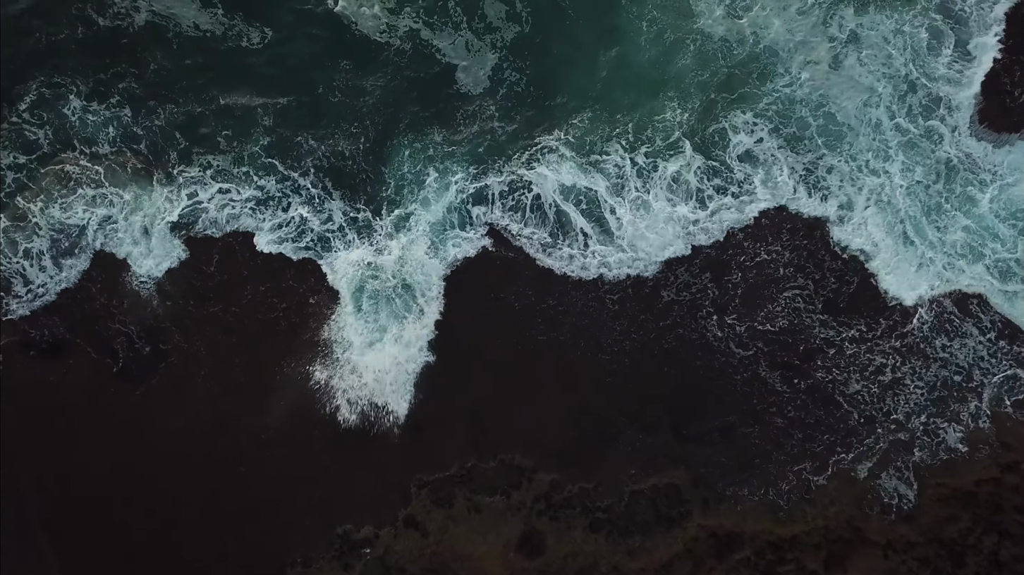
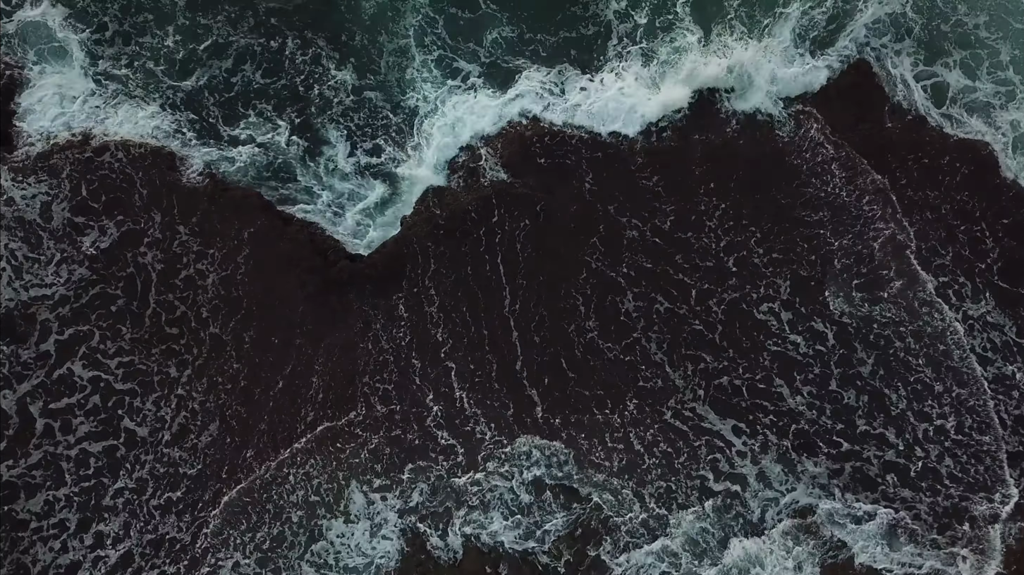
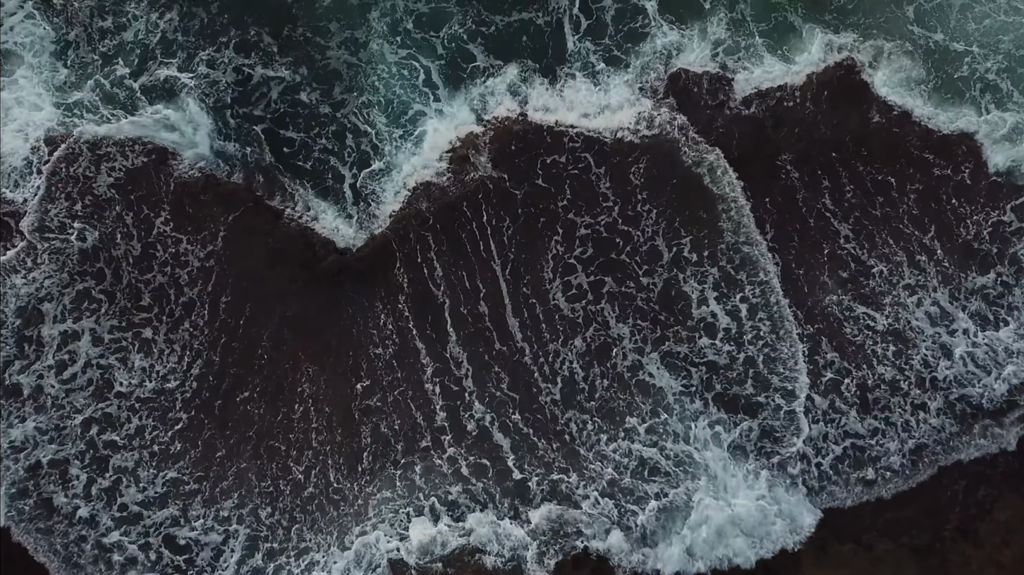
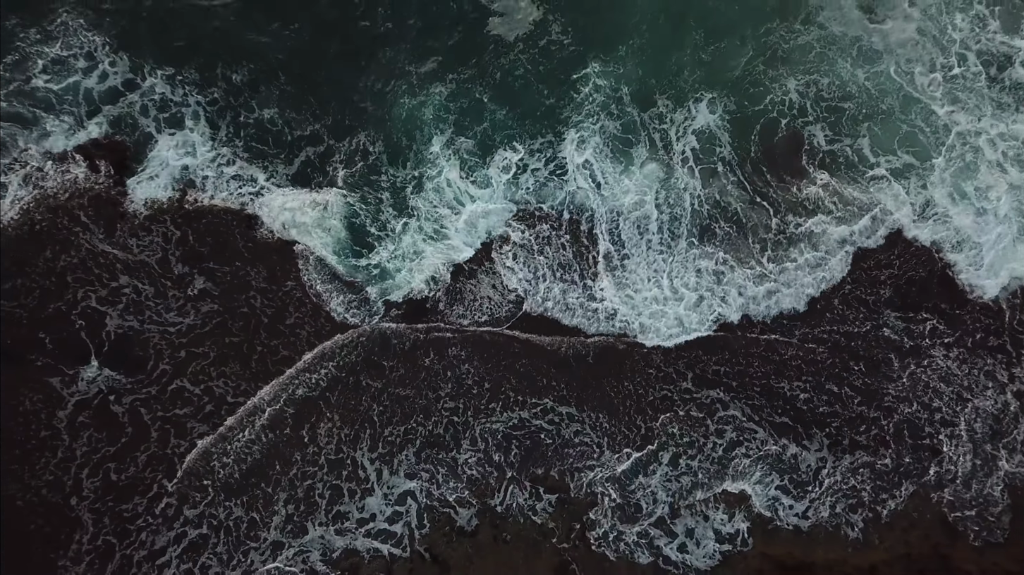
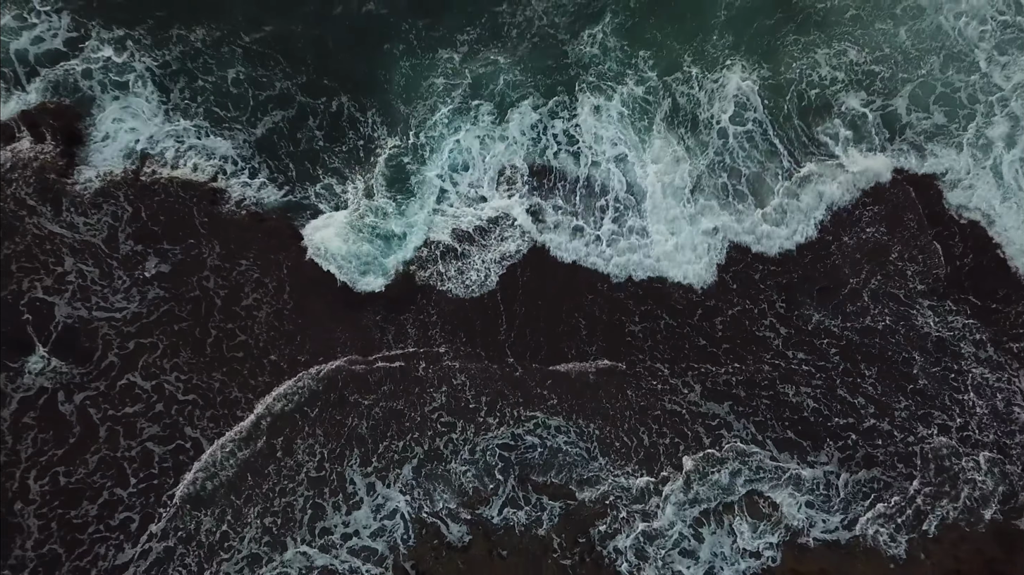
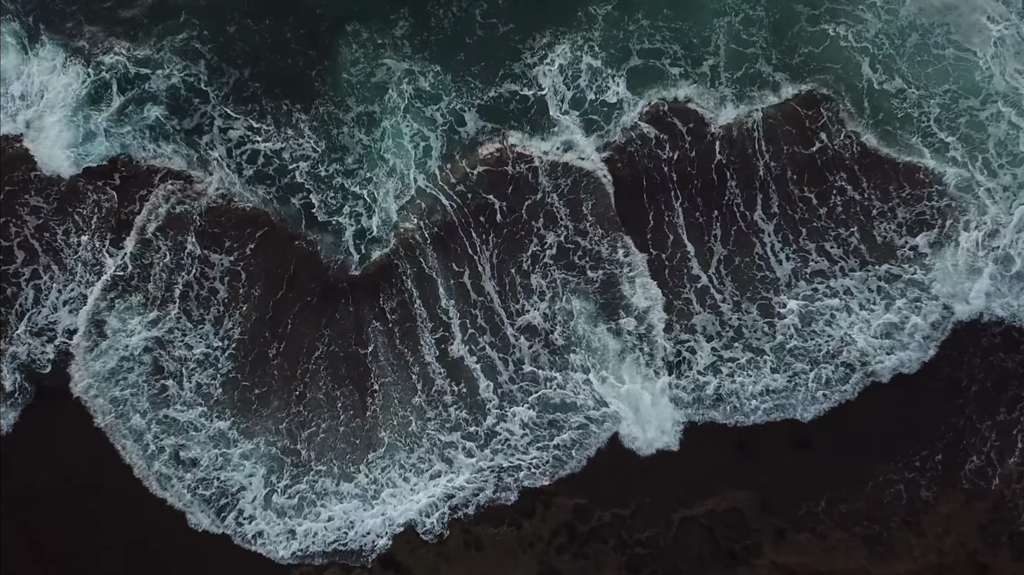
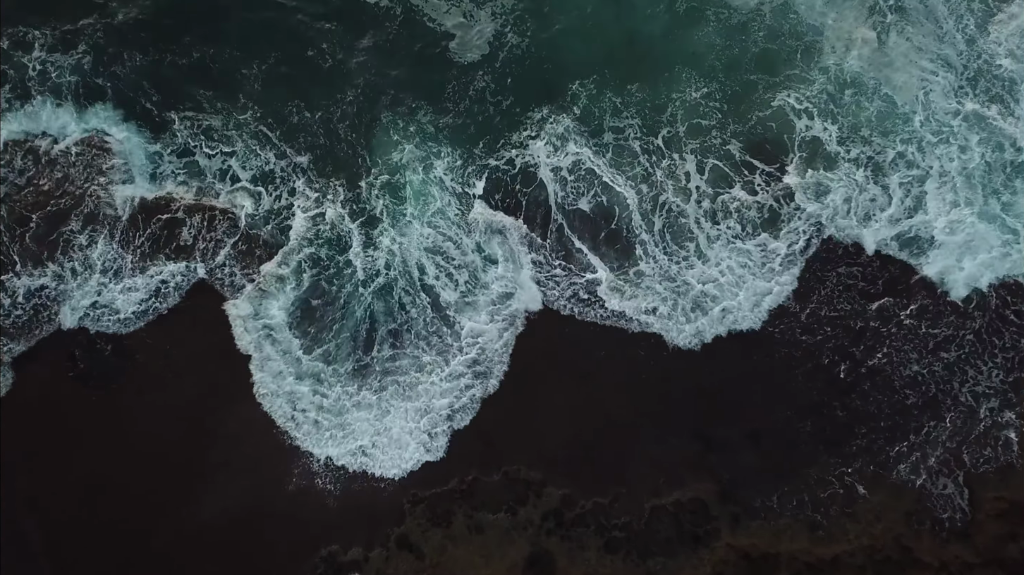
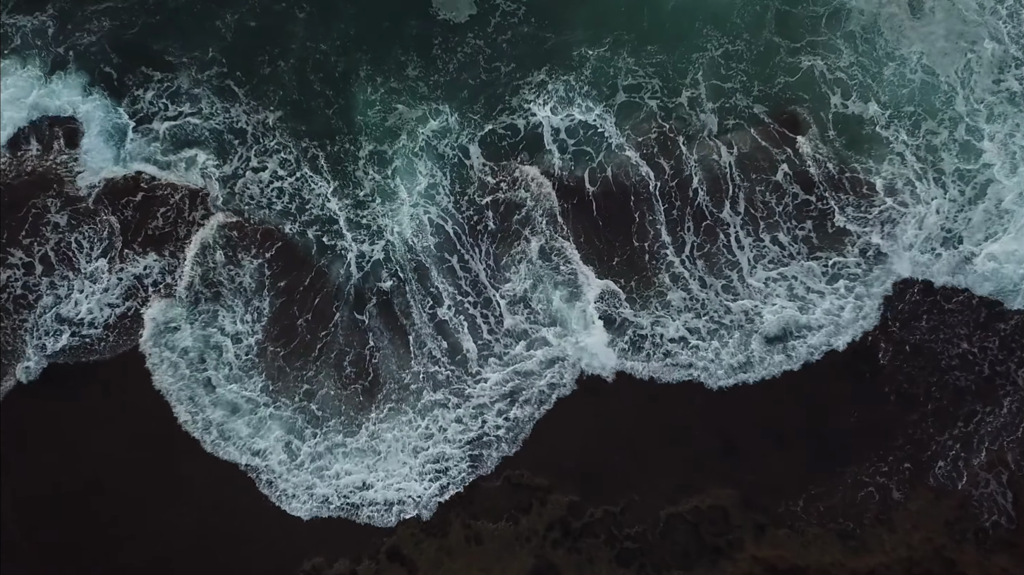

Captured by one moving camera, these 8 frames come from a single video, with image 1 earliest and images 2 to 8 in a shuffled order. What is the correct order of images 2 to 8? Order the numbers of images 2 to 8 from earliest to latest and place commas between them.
7, 8, 6, 3, 2, 5, 4
